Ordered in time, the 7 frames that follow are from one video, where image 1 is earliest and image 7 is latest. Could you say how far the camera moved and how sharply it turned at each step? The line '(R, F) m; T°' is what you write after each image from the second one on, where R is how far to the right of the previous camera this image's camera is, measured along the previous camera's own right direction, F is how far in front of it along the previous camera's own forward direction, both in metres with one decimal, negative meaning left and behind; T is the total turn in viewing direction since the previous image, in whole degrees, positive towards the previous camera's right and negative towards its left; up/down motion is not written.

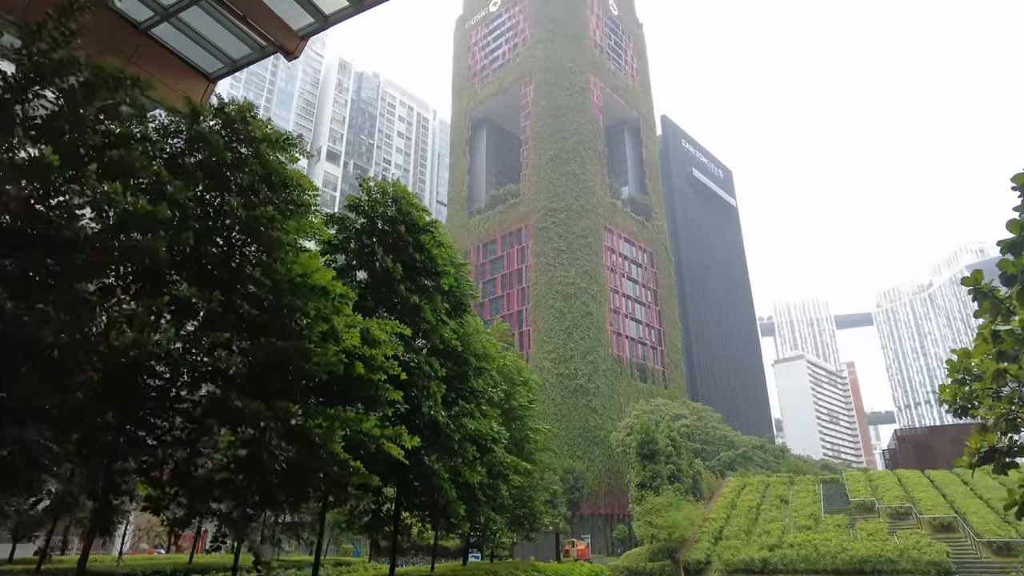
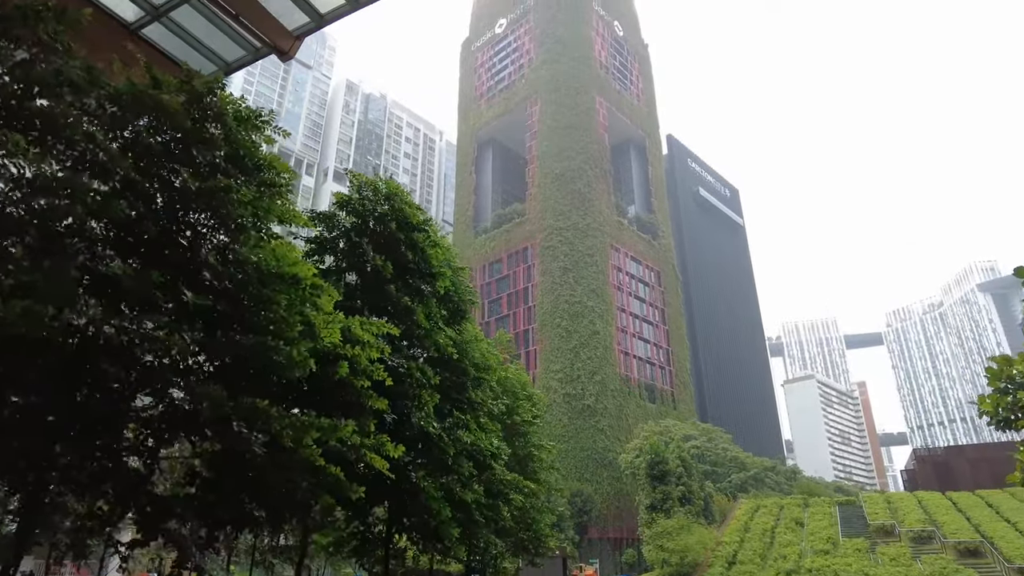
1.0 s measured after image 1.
(+0.1, +0.7) m; -1°
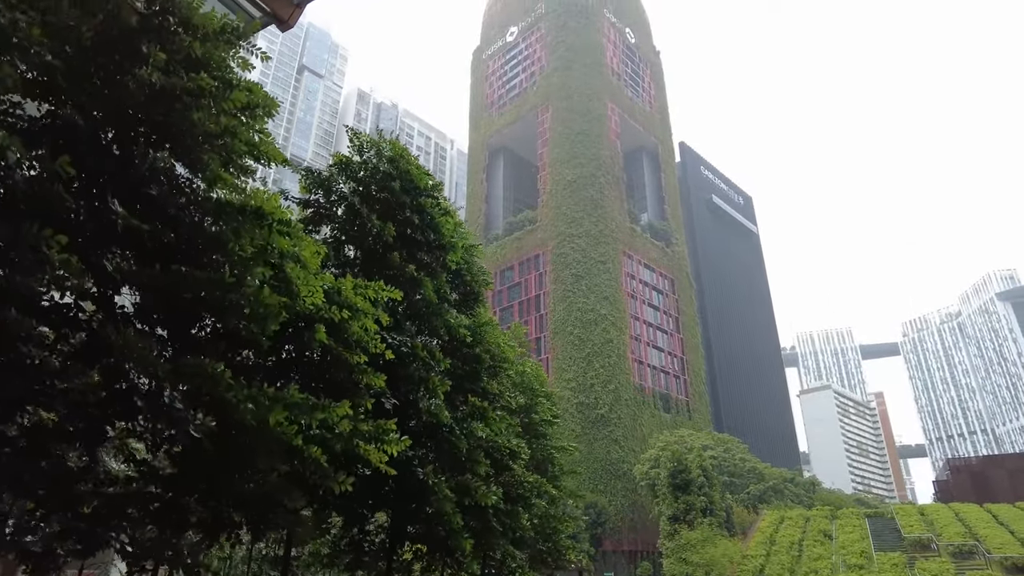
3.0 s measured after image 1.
(-0.1, +1.1) m; -1°
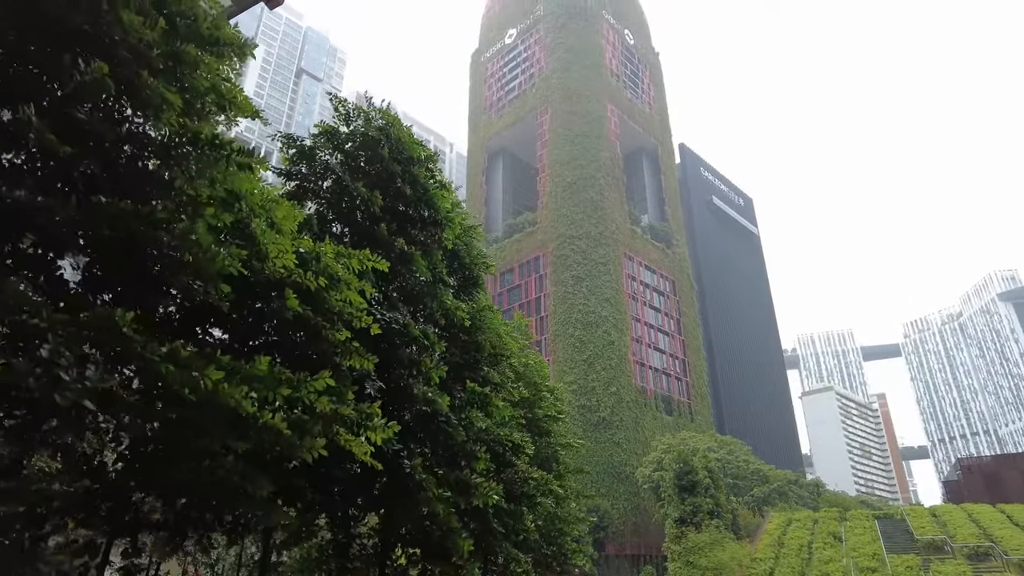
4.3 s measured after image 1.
(0.0, +0.6) m; 0°
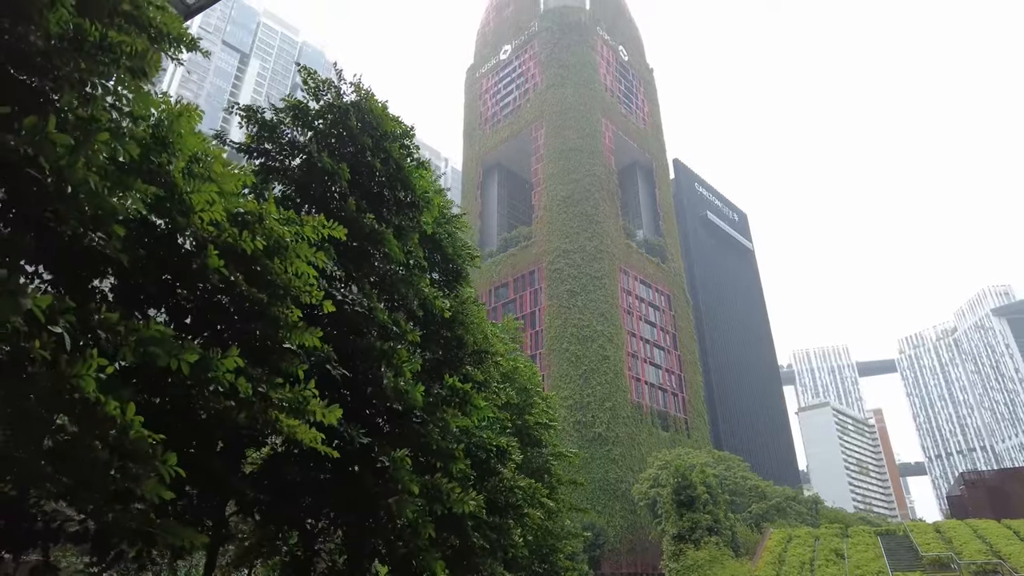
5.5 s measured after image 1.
(+0.1, +0.6) m; 0°
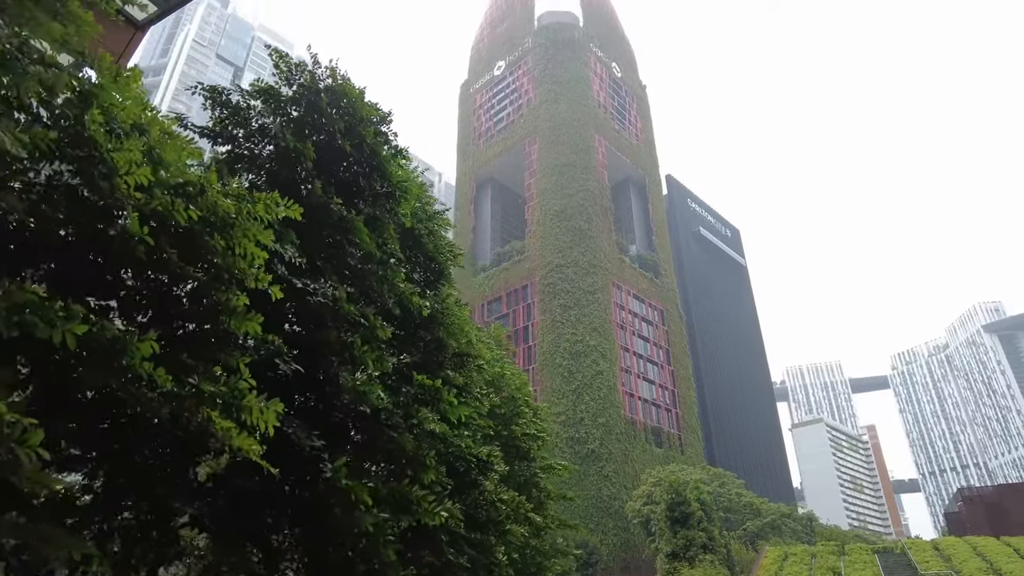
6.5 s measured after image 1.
(+0.1, +0.4) m; +1°
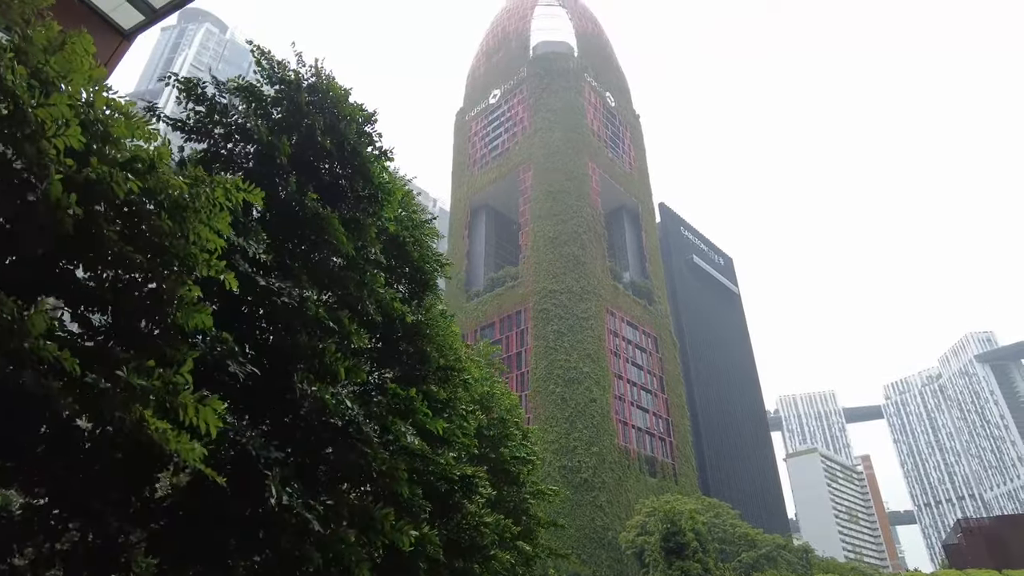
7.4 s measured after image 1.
(+0.1, +0.3) m; +1°
